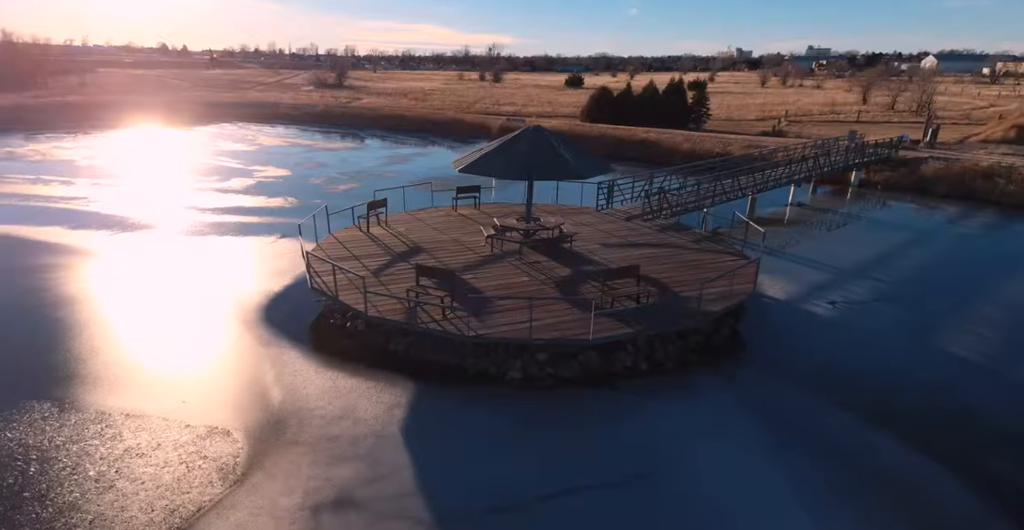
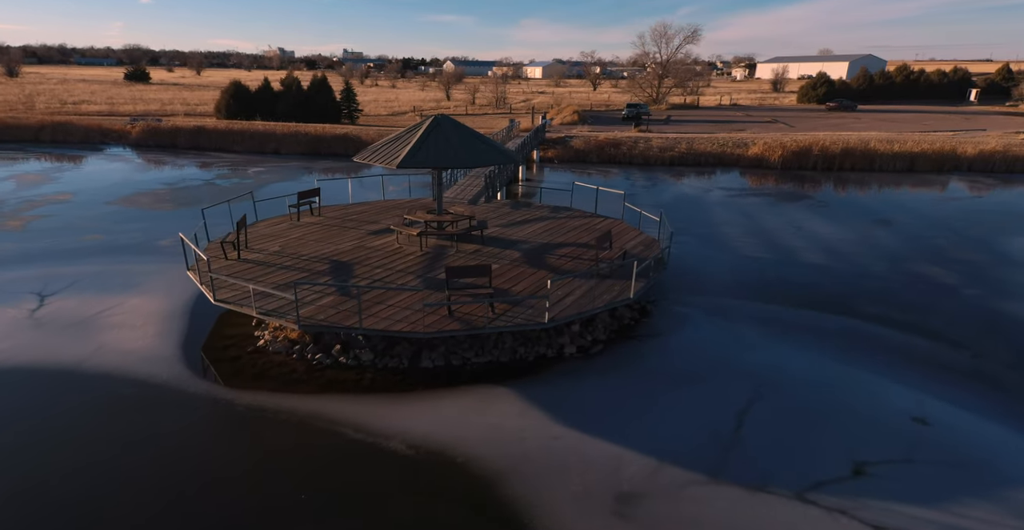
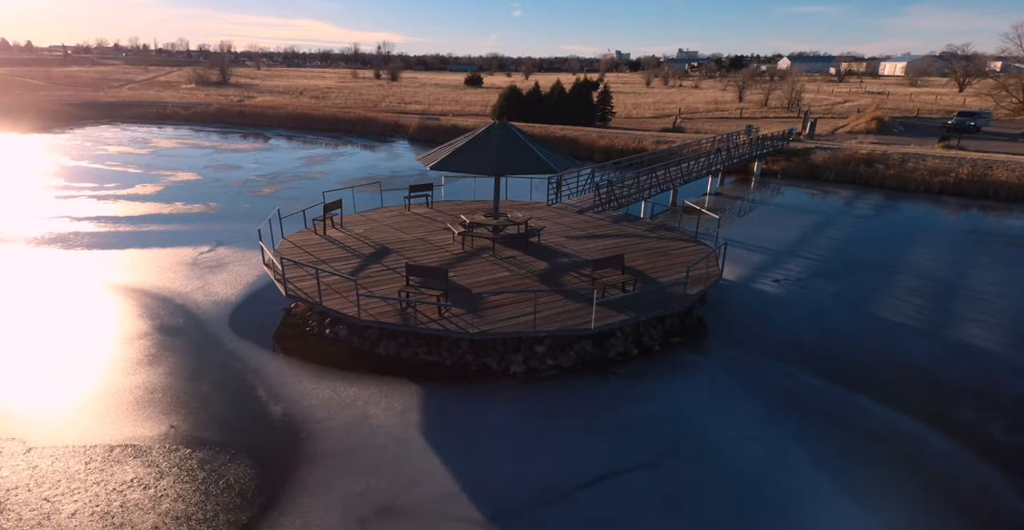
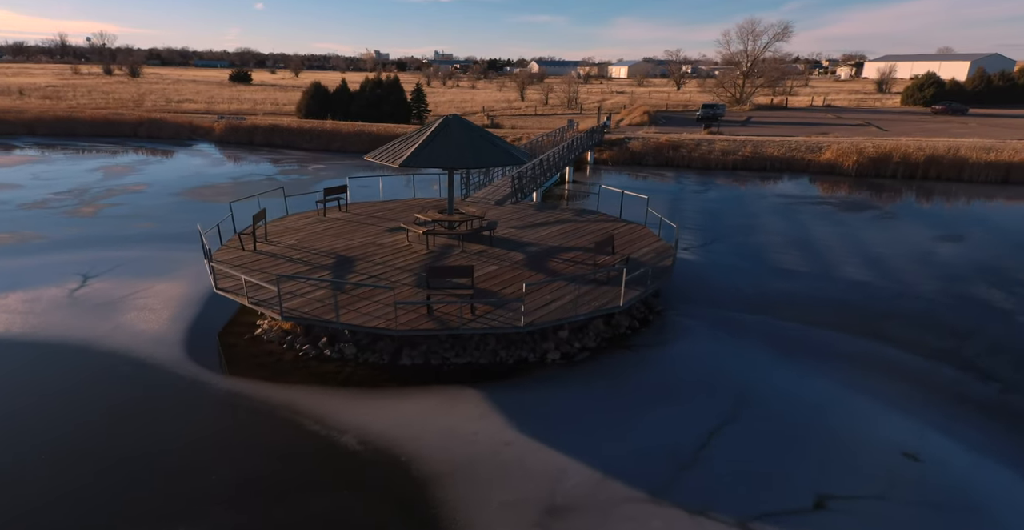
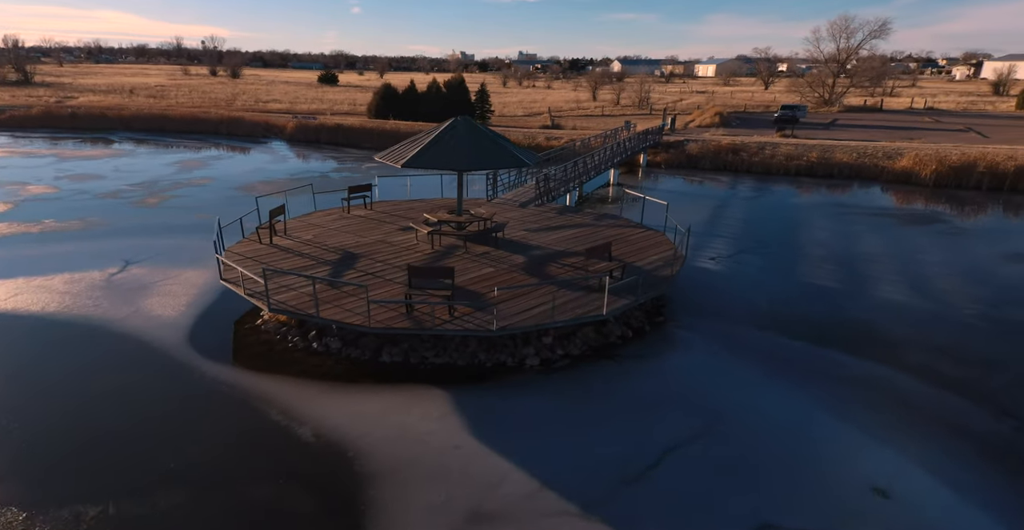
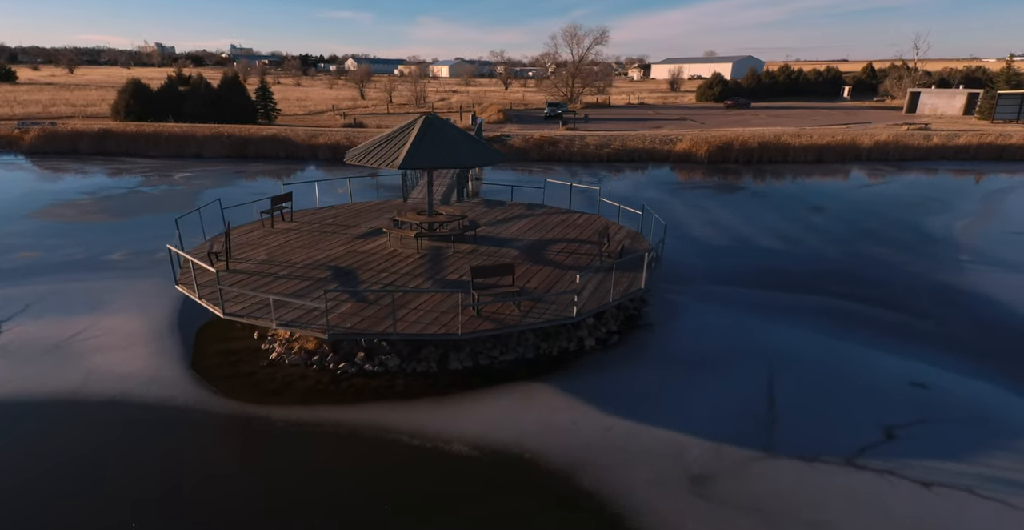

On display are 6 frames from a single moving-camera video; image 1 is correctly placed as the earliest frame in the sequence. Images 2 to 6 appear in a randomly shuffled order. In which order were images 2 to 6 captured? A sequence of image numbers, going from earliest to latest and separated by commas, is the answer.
3, 5, 4, 2, 6
